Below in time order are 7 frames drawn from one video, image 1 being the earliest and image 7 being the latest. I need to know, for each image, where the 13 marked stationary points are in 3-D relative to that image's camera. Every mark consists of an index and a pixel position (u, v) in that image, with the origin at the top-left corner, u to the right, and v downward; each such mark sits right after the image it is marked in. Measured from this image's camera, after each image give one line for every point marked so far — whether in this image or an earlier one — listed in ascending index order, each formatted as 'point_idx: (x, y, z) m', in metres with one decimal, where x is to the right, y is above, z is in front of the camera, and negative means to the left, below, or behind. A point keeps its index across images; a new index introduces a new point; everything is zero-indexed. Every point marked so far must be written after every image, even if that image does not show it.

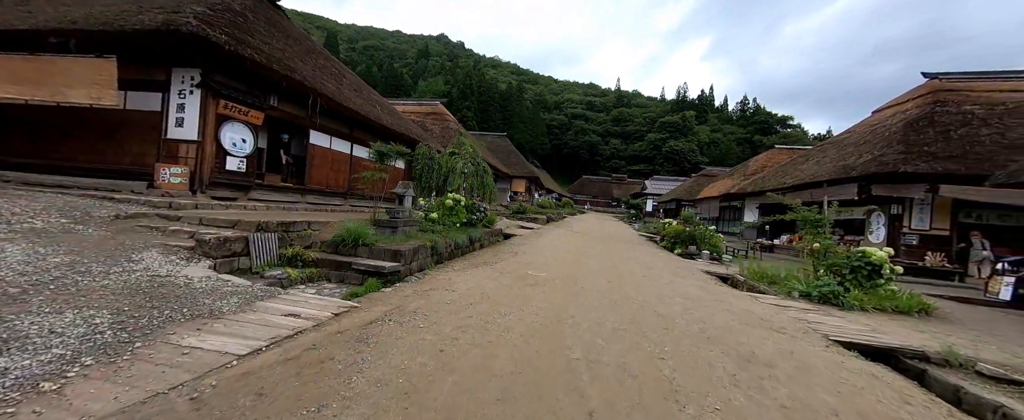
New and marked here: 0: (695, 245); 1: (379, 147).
0: (+6.5, -1.3, +11.0) m
1: (-2.7, +1.3, +6.4) m
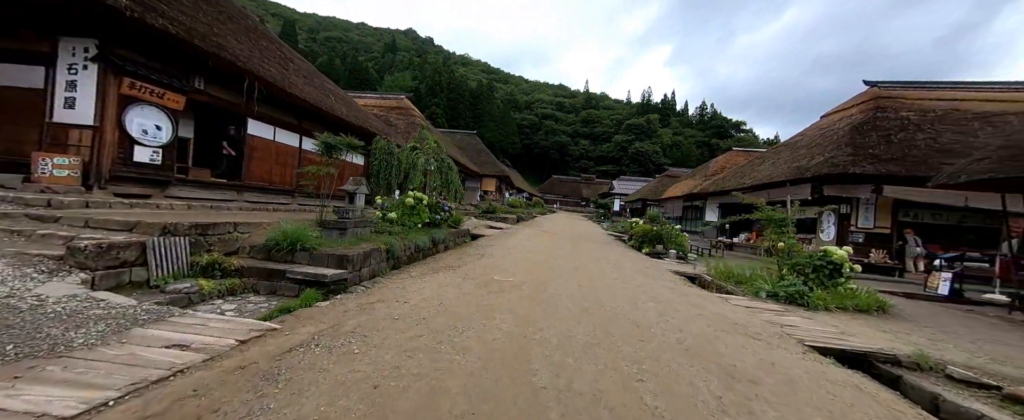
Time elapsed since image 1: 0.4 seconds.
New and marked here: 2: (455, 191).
0: (+5.4, -1.2, +11.1) m
1: (-3.4, +1.3, +5.7) m
2: (-1.6, +0.6, +9.0) m
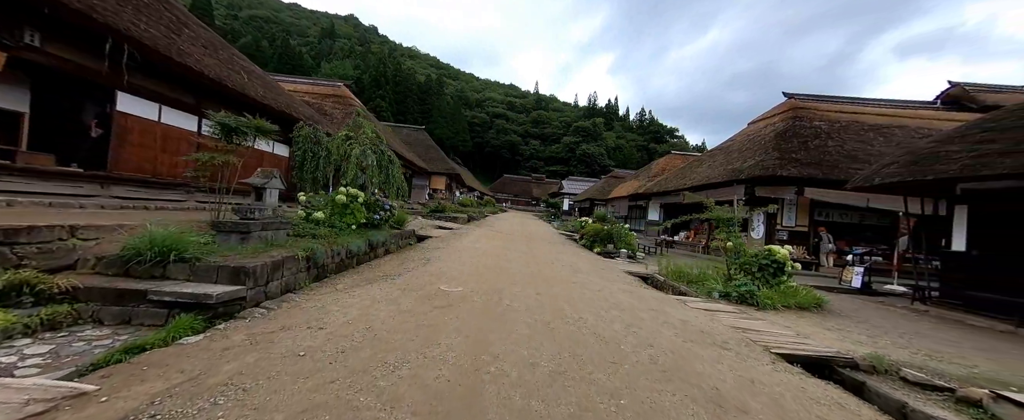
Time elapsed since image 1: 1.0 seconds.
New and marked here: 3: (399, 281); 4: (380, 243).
0: (+3.6, -1.2, +11.2) m
1: (-4.2, +1.4, +4.5) m
2: (-2.9, +0.6, +8.0) m
3: (-1.6, -1.0, +4.5) m
4: (-2.9, -0.7, +6.8) m
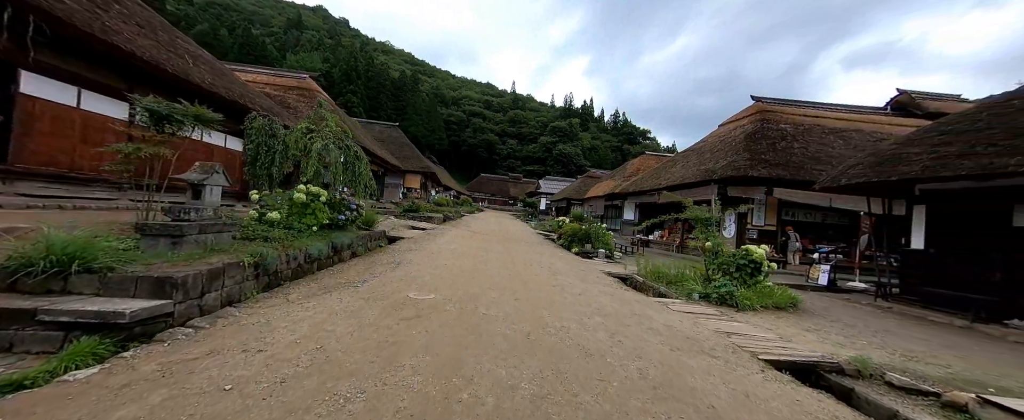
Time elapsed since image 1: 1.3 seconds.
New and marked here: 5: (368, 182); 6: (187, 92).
0: (+2.8, -1.2, +11.2) m
1: (-4.5, +1.3, +3.9) m
2: (-3.5, +0.6, +7.5) m
3: (-1.9, -1.0, +4.1) m
4: (-3.4, -0.7, +6.3) m
5: (-3.4, +0.6, +7.4) m
6: (-7.1, +2.6, +6.8) m
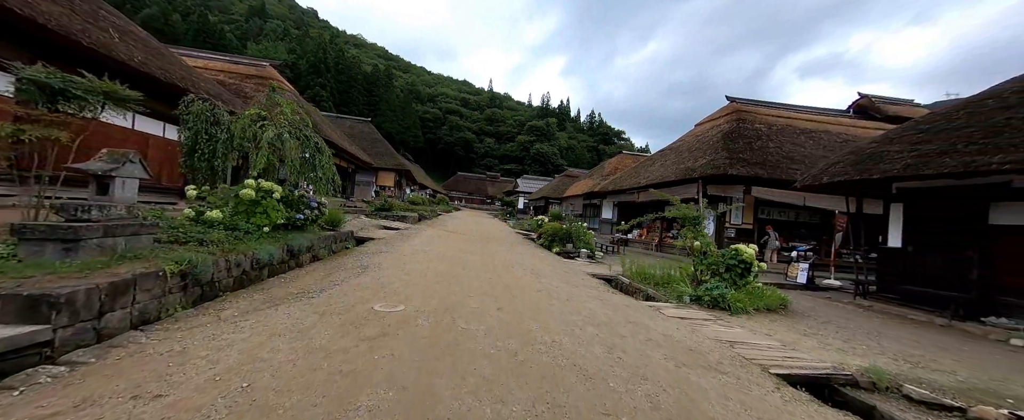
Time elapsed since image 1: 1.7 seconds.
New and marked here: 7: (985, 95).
0: (+2.1, -1.2, +10.9) m
1: (-4.7, +1.4, +3.1) m
2: (-3.9, +0.6, +6.7) m
3: (-2.2, -1.0, +3.5) m
4: (-3.7, -0.7, +5.6) m
5: (-3.9, +0.7, +6.7) m
6: (-7.5, +2.6, +5.8) m
7: (+7.6, +1.9, +5.1) m
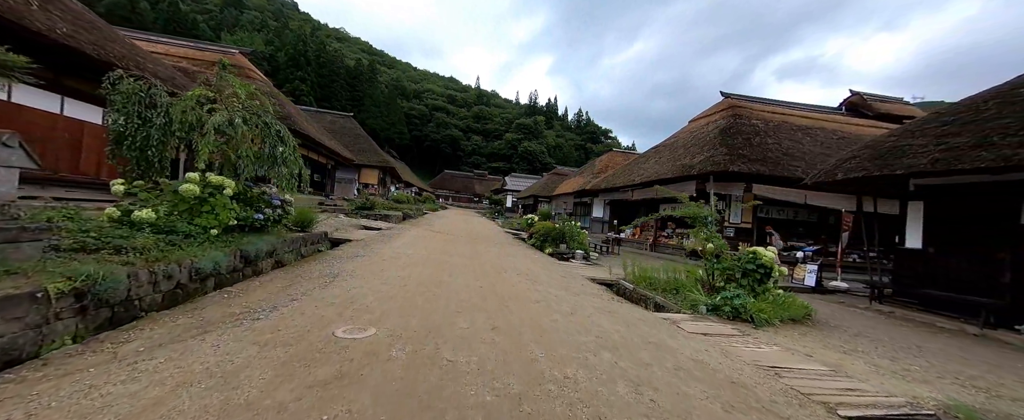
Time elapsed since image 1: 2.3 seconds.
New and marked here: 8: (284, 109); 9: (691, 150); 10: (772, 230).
0: (+1.7, -1.1, +10.4) m
1: (-4.7, +1.4, +2.3) m
2: (-4.1, +0.6, +6.0) m
3: (-2.2, -1.0, +2.8) m
4: (-3.8, -0.7, +4.8) m
5: (-4.0, +0.7, +5.9) m
6: (-7.6, +2.6, +4.9) m
7: (+7.5, +1.9, +4.7) m
8: (-10.1, +4.5, +13.9) m
9: (+6.2, +2.1, +10.9) m
10: (+7.2, -0.6, +8.7) m
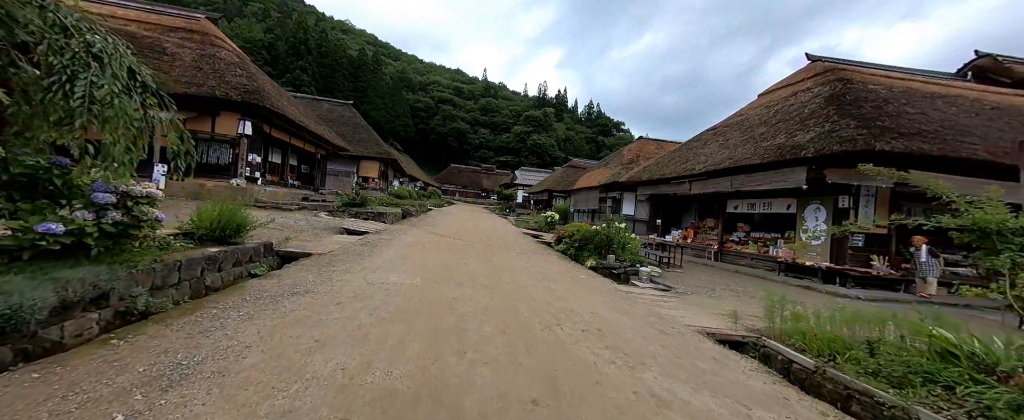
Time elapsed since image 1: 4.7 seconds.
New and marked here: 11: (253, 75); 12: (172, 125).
0: (+2.4, -1.1, +7.7) m
1: (-4.1, +1.3, -0.3) m
2: (-3.5, +0.6, +3.3) m
3: (-1.6, -1.1, +0.1) m
4: (-3.2, -0.7, +2.2) m
5: (-3.4, +0.7, +3.3) m
6: (-7.0, +2.6, +2.3) m
7: (+8.1, +1.8, +1.9) m
8: (-9.4, +4.6, +11.3) m
9: (+6.9, +2.1, +8.0) m
10: (+7.9, -0.6, +5.9) m
11: (-10.1, +5.3, +12.2) m
12: (-3.3, +0.8, +3.1) m
